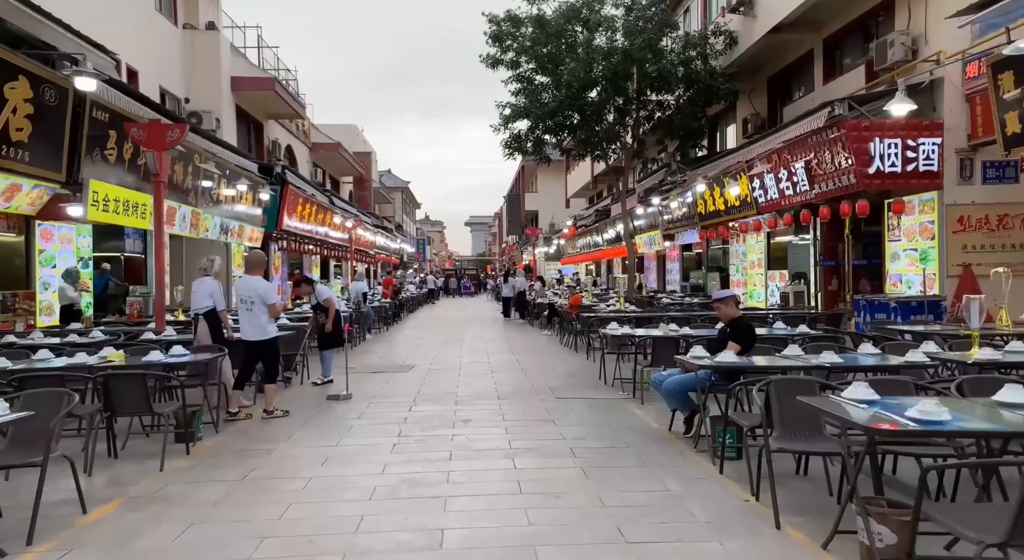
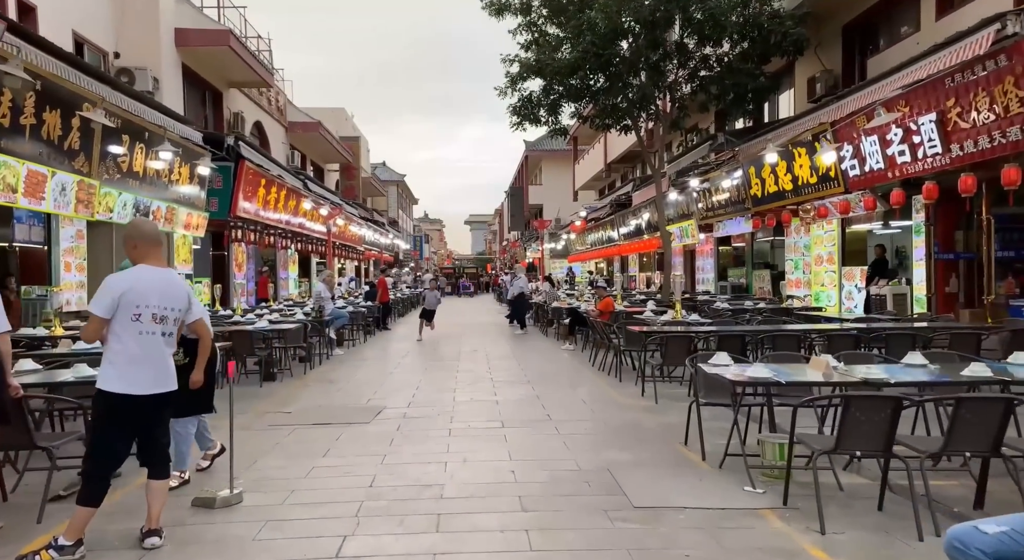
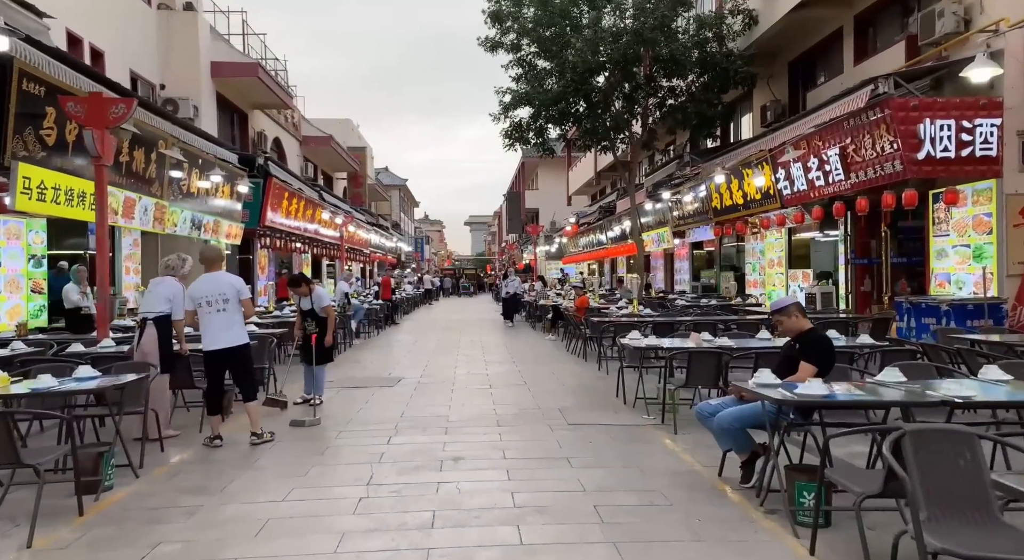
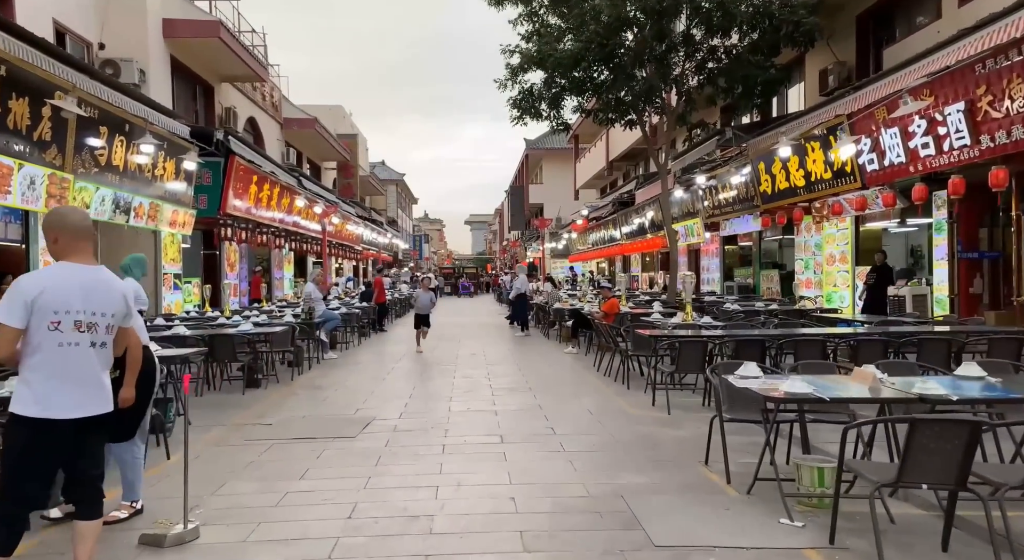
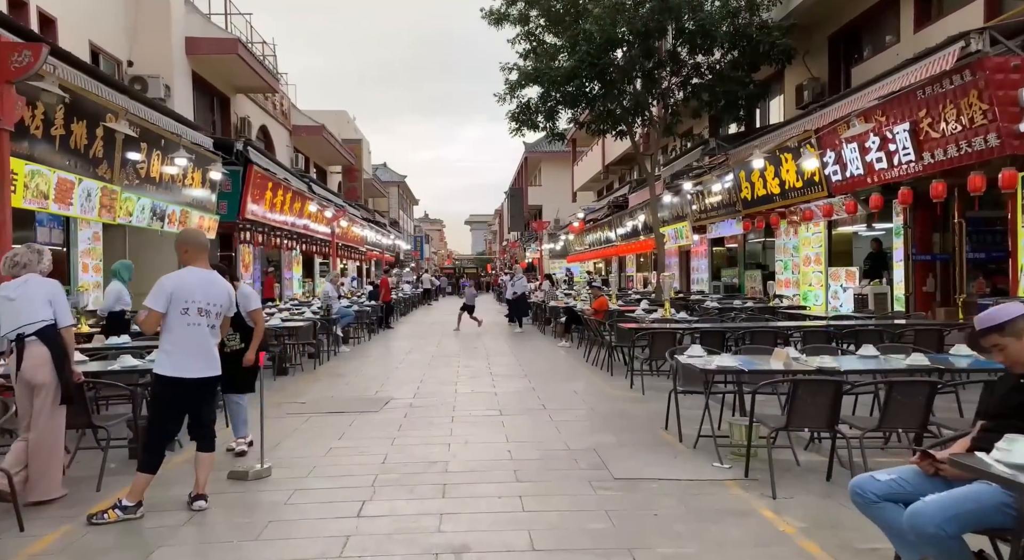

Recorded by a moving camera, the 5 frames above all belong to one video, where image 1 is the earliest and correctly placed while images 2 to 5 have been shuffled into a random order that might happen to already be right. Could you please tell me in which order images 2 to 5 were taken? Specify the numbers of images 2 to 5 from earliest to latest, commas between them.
3, 5, 2, 4
